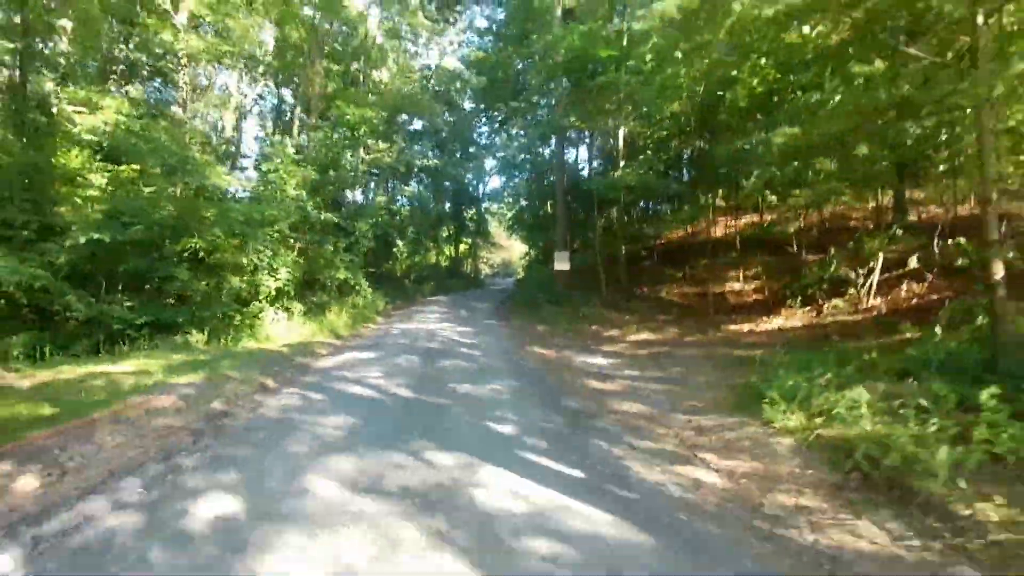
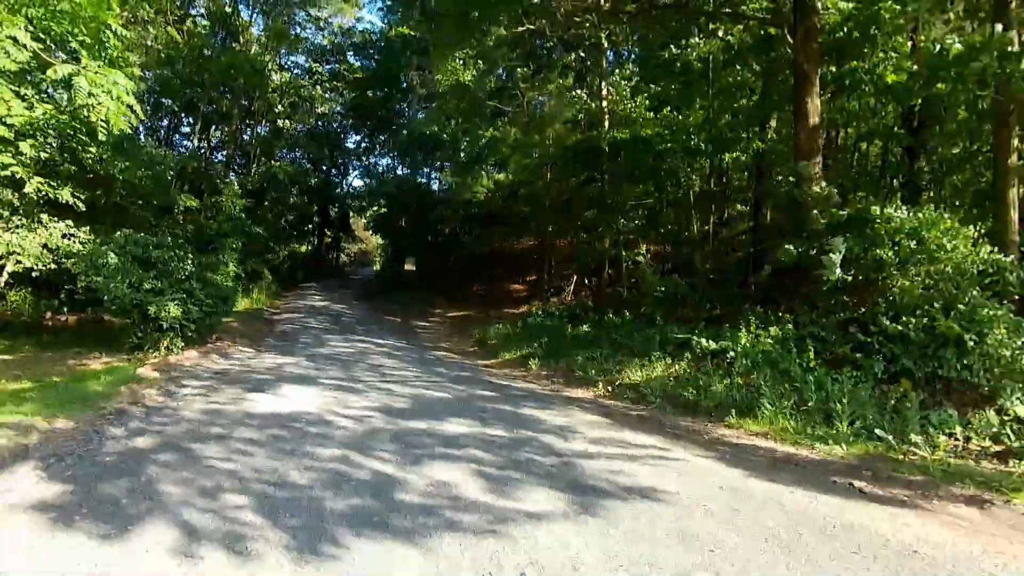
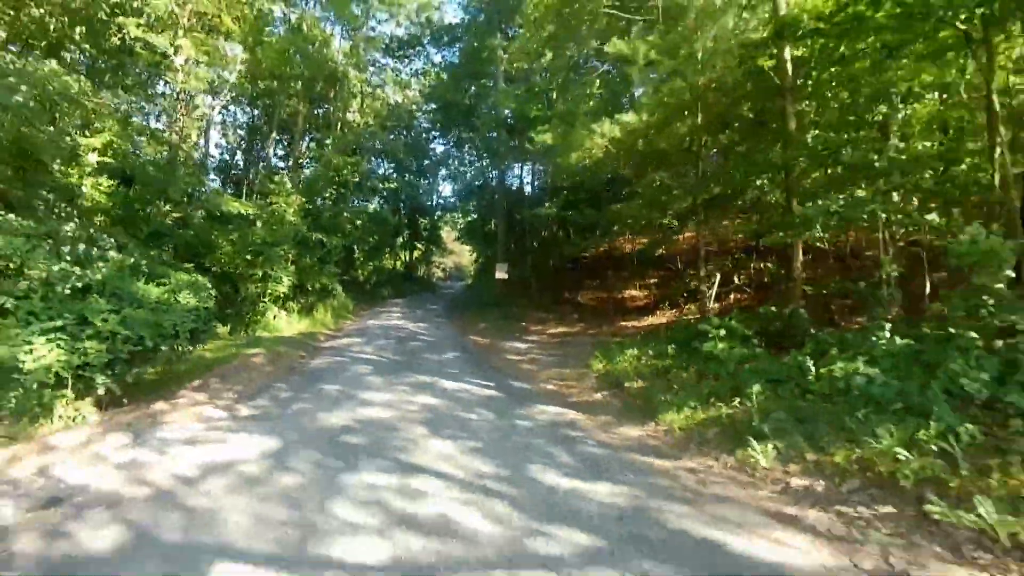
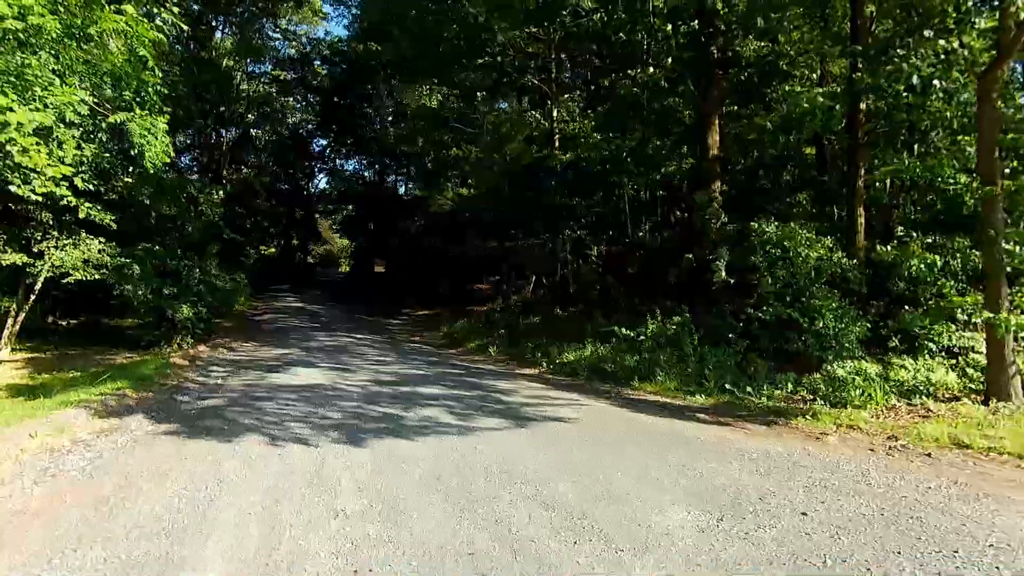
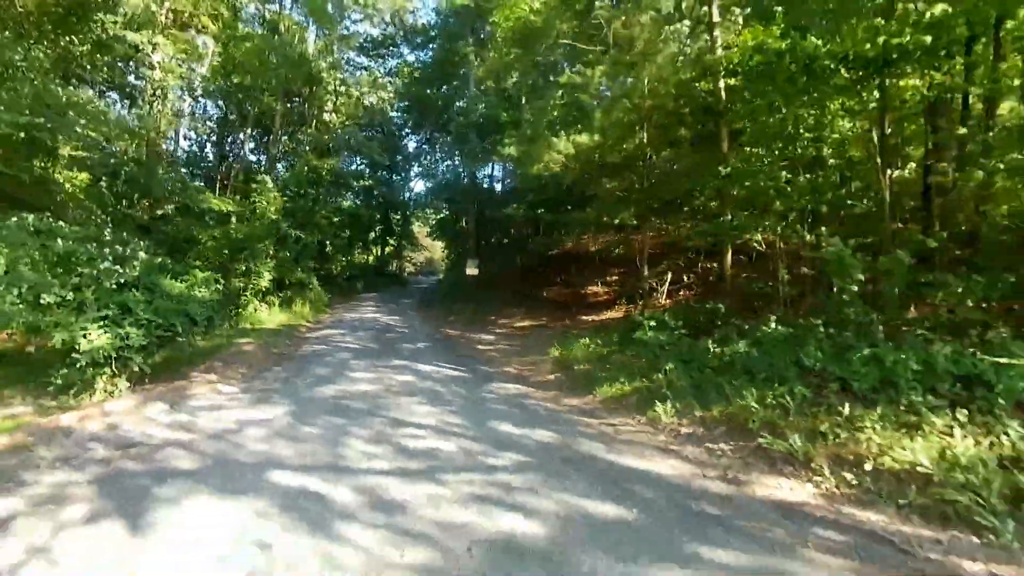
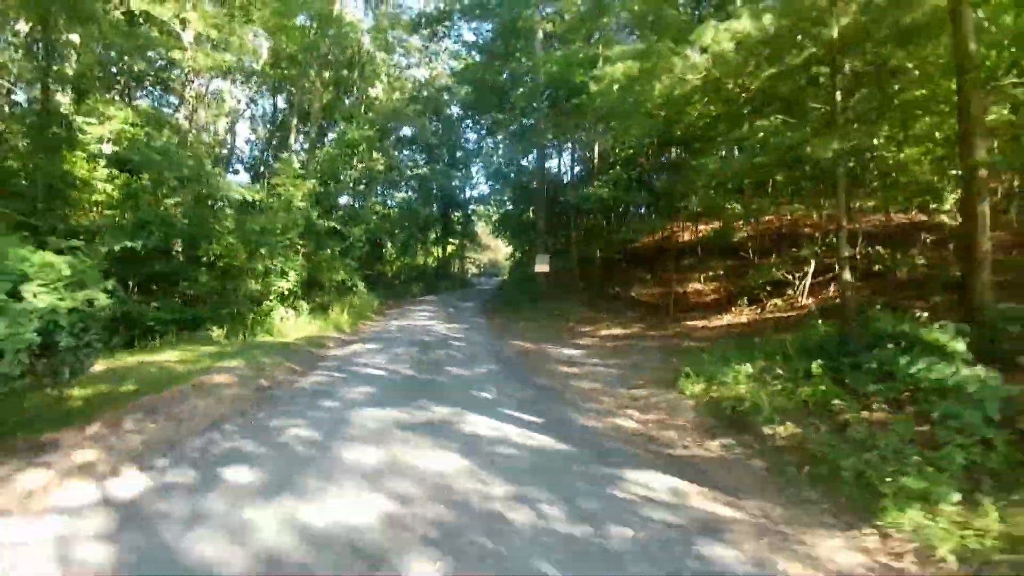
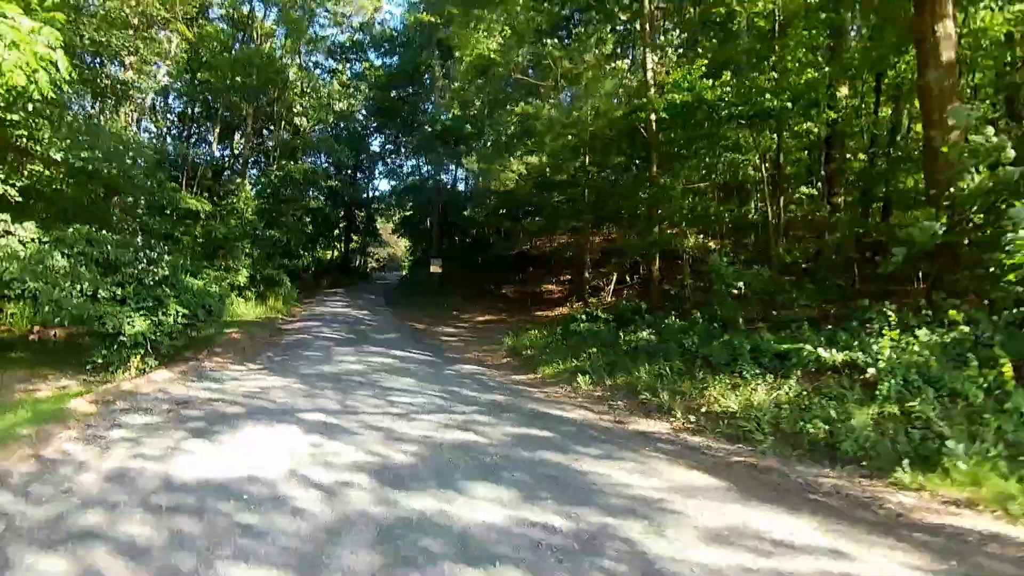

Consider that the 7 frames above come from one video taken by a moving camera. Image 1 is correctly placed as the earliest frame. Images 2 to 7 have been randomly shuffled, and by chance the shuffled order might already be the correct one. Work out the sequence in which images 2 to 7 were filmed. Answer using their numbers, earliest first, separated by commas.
6, 3, 5, 7, 2, 4
